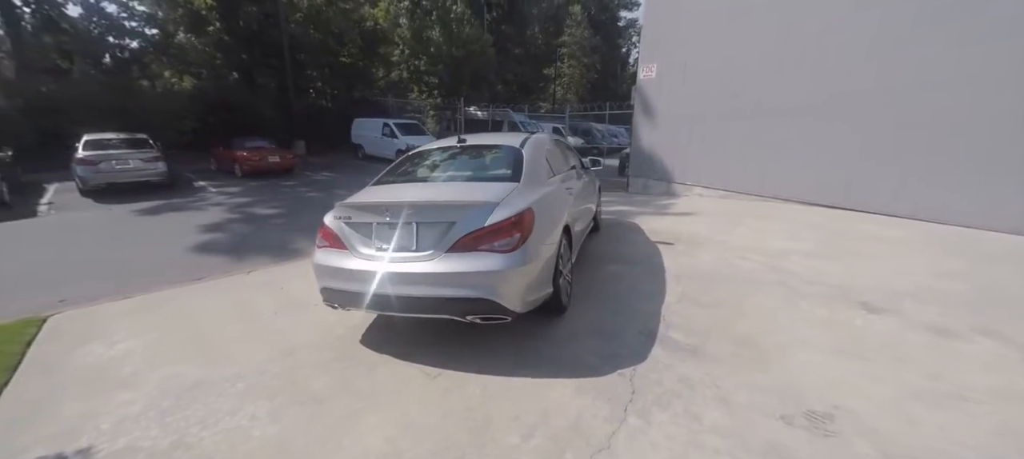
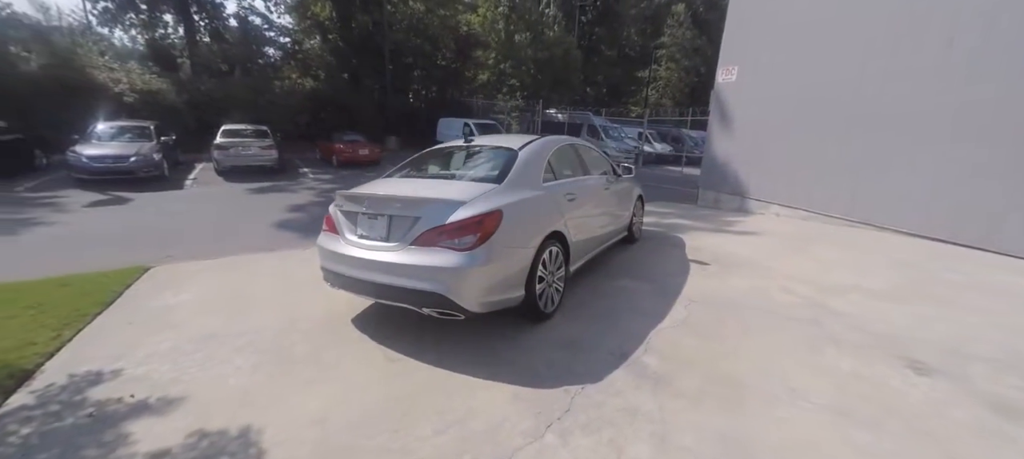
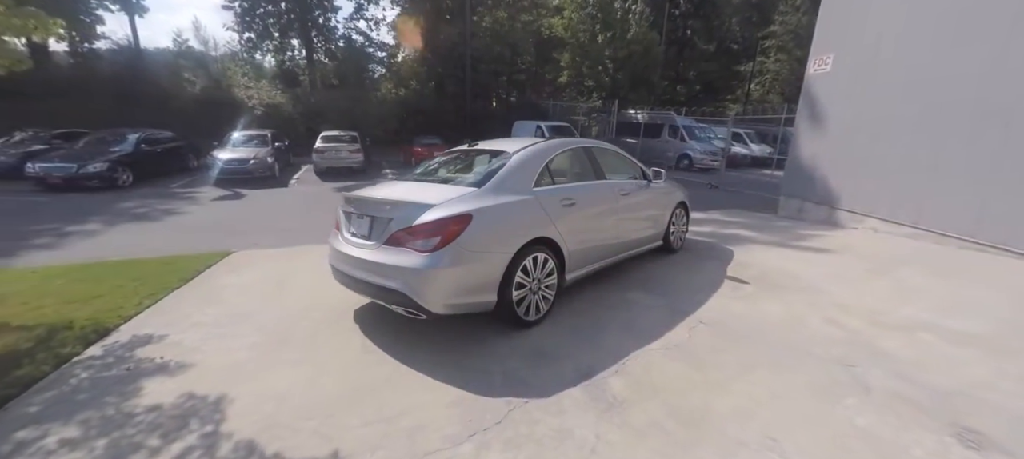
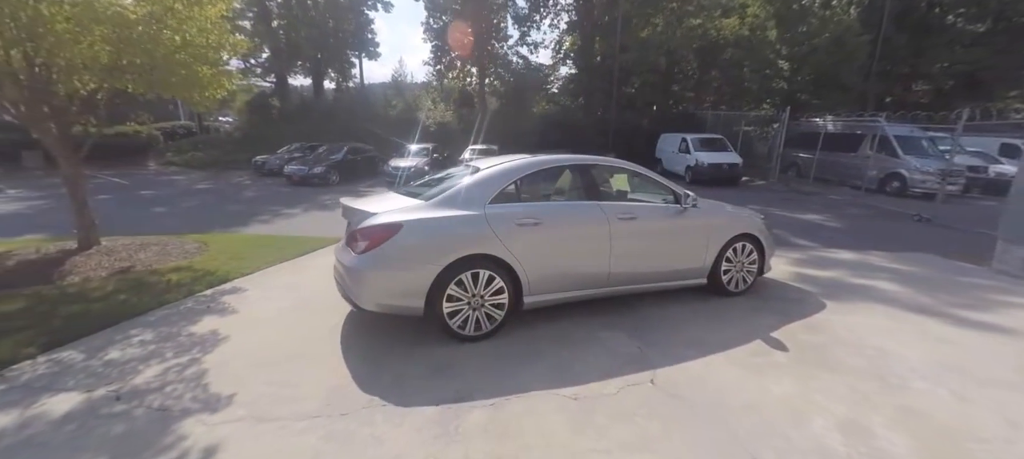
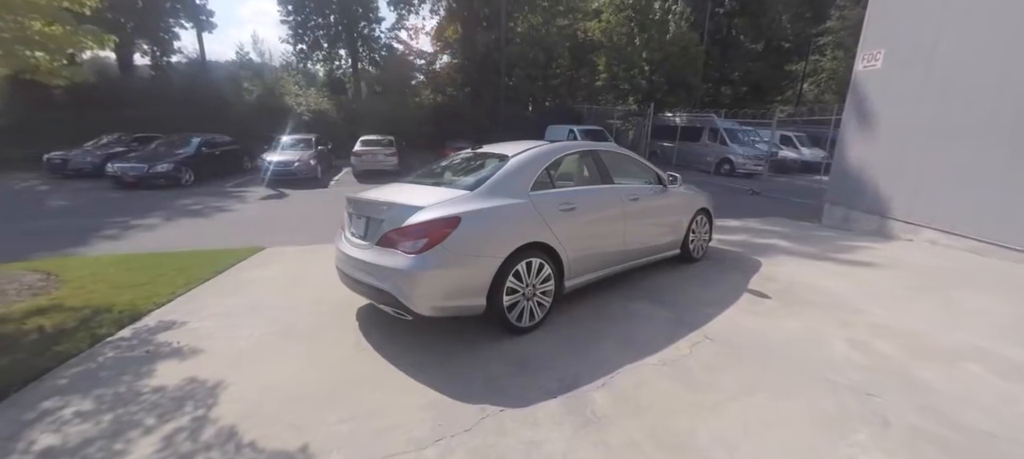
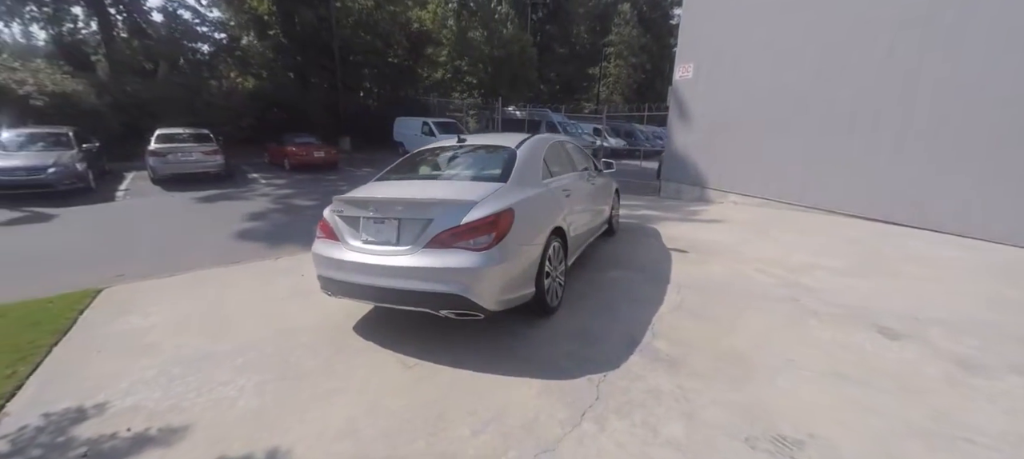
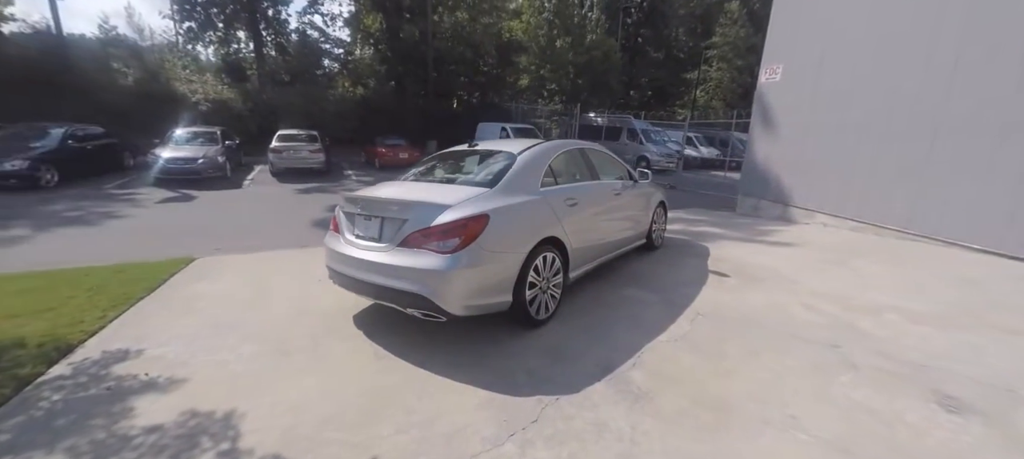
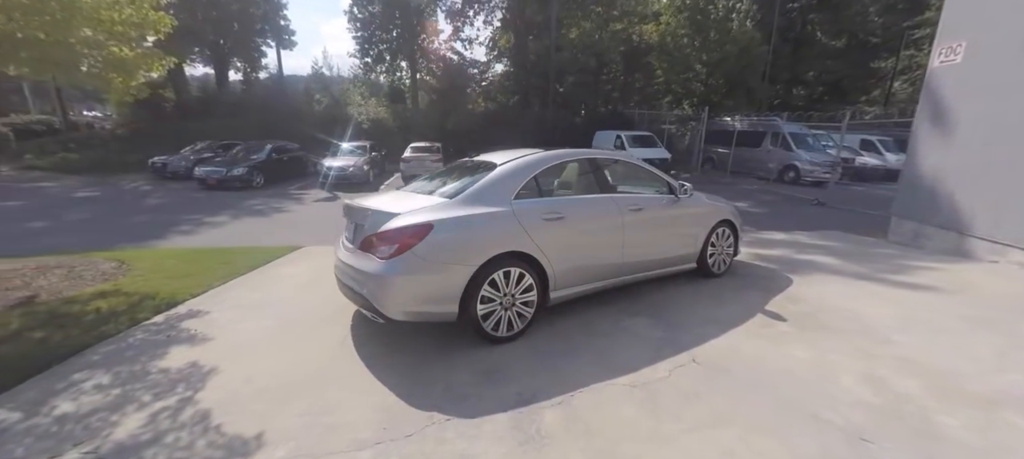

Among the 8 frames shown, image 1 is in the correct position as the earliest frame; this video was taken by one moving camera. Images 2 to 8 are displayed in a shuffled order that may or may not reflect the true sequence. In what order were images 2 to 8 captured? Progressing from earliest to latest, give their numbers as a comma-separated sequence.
6, 2, 7, 3, 5, 8, 4
